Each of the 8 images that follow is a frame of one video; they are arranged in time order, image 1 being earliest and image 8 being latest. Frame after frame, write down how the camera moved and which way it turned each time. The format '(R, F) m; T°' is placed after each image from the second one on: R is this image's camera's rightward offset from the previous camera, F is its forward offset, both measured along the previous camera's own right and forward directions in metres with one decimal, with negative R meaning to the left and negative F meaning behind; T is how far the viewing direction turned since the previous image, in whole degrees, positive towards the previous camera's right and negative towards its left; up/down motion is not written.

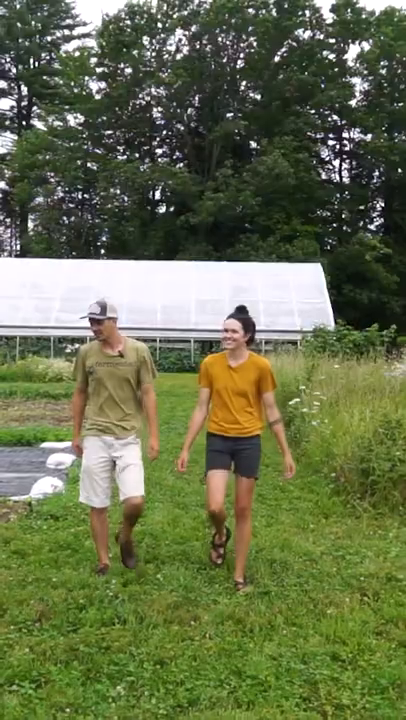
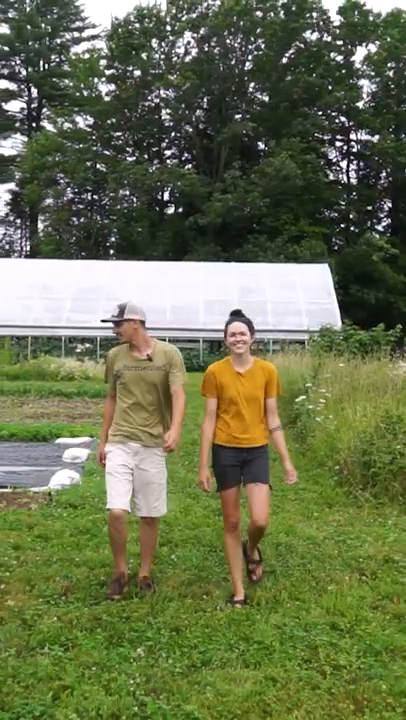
(0.0, -0.4) m; -1°
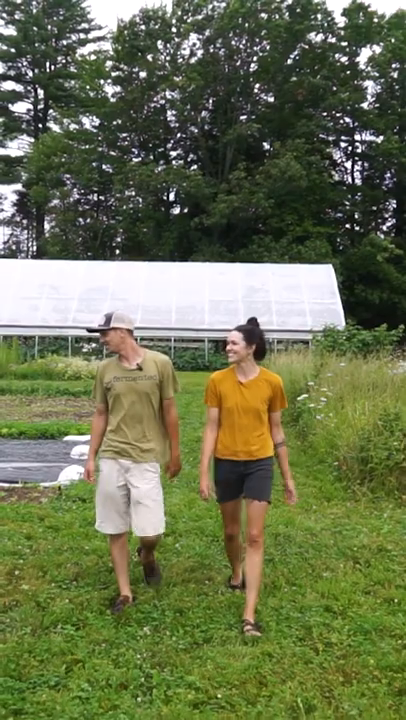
(0.0, -0.3) m; 0°
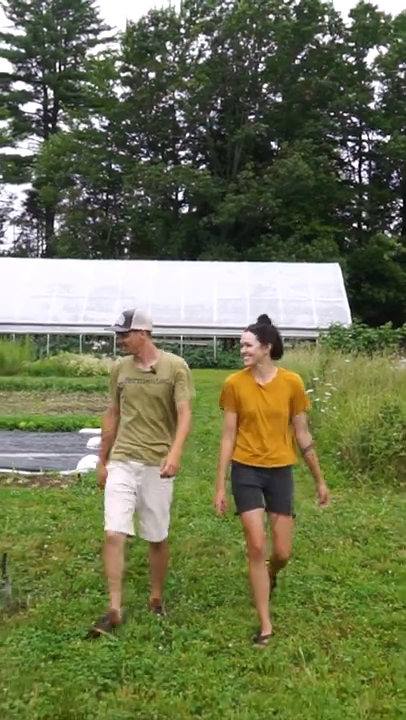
(0.0, -0.5) m; 0°
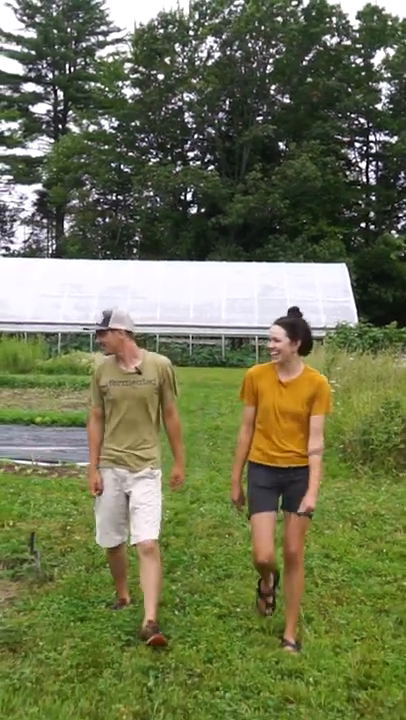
(0.0, -0.5) m; -1°
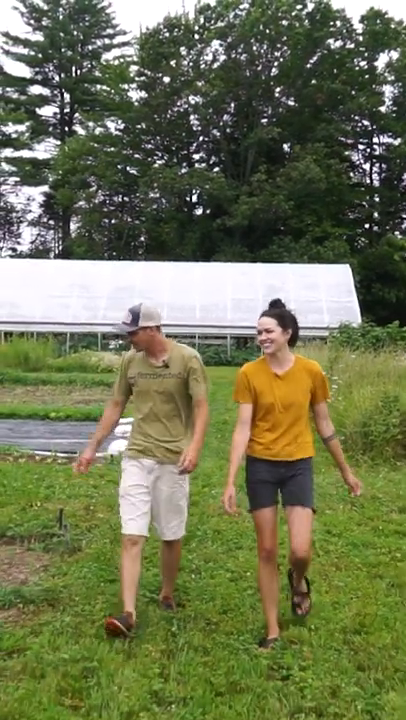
(-0.1, -0.6) m; 0°
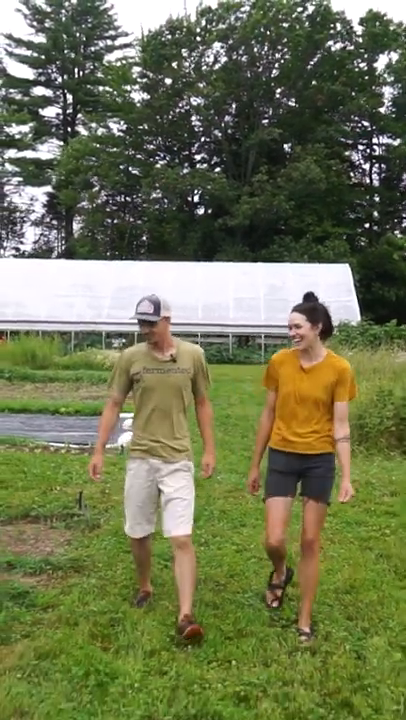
(0.0, -0.6) m; 0°
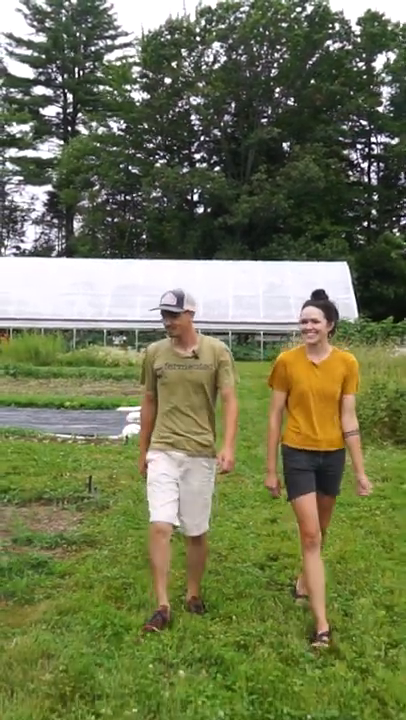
(0.0, -0.5) m; 0°
